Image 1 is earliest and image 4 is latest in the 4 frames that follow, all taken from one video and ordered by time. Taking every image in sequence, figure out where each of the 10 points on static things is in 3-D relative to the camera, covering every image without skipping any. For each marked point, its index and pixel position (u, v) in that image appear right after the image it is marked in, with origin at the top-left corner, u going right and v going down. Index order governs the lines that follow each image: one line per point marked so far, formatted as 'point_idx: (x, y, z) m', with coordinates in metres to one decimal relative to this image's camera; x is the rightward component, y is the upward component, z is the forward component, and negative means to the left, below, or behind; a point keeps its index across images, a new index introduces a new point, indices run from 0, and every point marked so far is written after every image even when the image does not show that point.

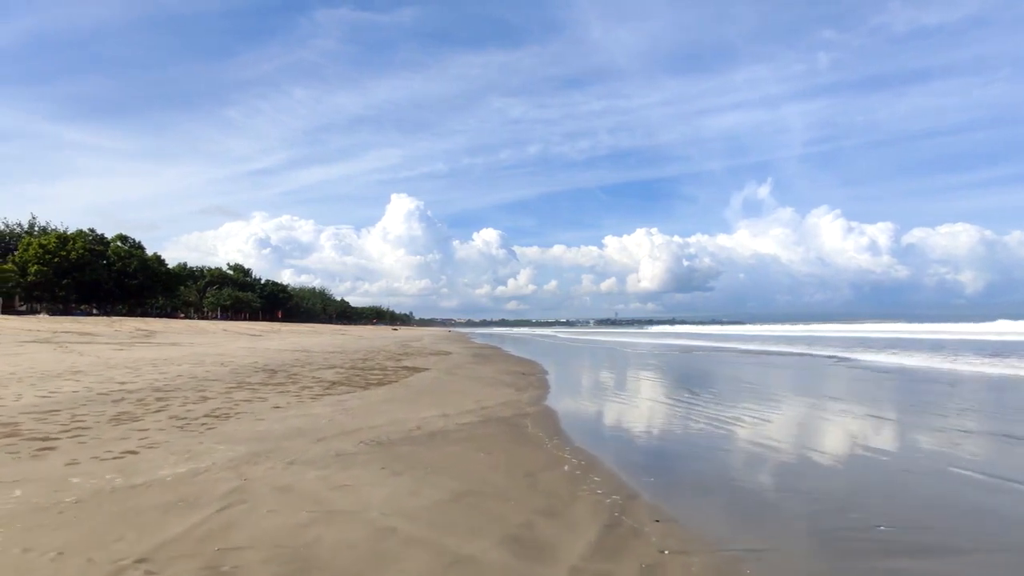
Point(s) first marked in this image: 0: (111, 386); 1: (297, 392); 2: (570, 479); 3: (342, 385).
0: (-6.4, -1.6, +9.8) m
1: (-3.7, -1.8, +10.6) m
2: (+0.5, -1.6, +5.1) m
3: (-3.3, -1.9, +12.1) m
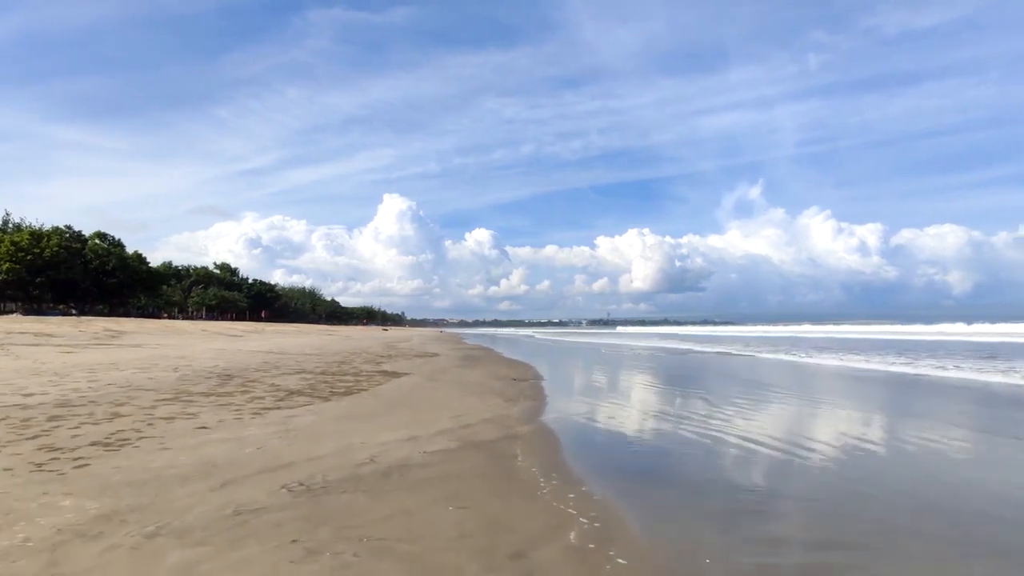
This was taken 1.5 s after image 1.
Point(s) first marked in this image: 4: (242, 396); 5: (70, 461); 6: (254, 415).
0: (-6.6, -1.5, +8.0) m
1: (-3.9, -1.7, +8.8) m
2: (+0.4, -1.5, +3.3) m
3: (-3.5, -1.8, +10.3) m
4: (-4.4, -1.7, +10.0) m
5: (-3.6, -1.4, +5.0) m
6: (-3.3, -1.6, +8.0) m
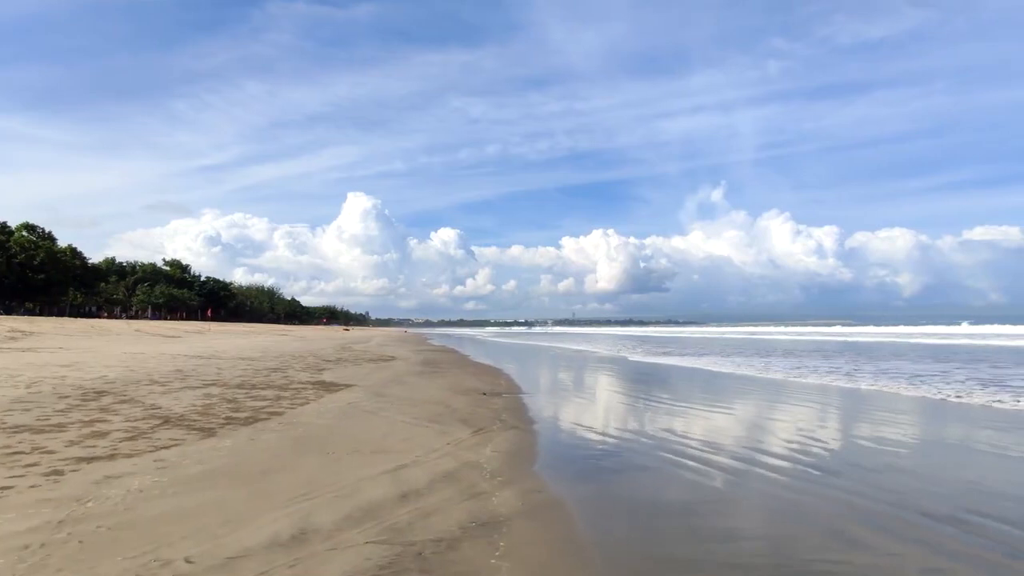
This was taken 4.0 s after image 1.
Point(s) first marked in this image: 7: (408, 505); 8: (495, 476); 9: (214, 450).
0: (-6.8, -1.2, +4.6) m
1: (-4.1, -1.5, +5.5) m
2: (+0.4, -1.3, +0.3) m
3: (-3.9, -1.6, +7.1) m
4: (-4.7, -1.5, +6.7) m
5: (-3.6, -1.2, +1.7) m
6: (-3.5, -1.4, +4.7) m
7: (-0.7, -1.5, +4.3) m
8: (-0.1, -1.6, +5.2) m
9: (-2.9, -1.6, +5.9) m
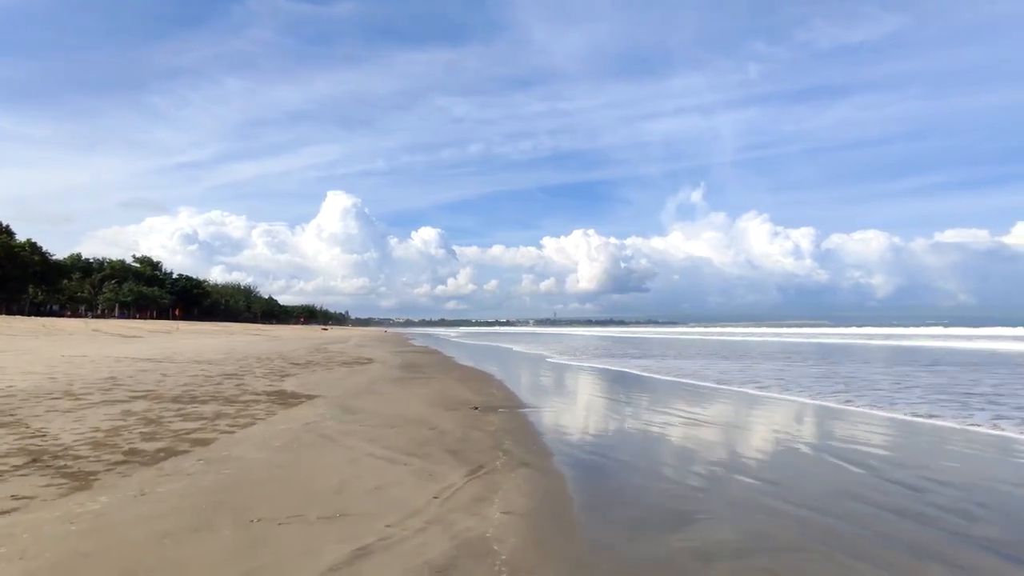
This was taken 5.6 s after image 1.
0: (-6.6, -1.1, +2.3) m
1: (-3.9, -1.3, +3.4) m
2: (+0.7, -1.2, -1.7) m
3: (-3.7, -1.5, +4.9) m
4: (-4.6, -1.4, +4.5) m
5: (-3.3, -1.0, -0.4) m
6: (-3.3, -1.3, +2.6) m
7: (-0.5, -1.4, +2.2) m
8: (+0.1, -1.5, +3.2) m
9: (-2.7, -1.4, +3.8) m
